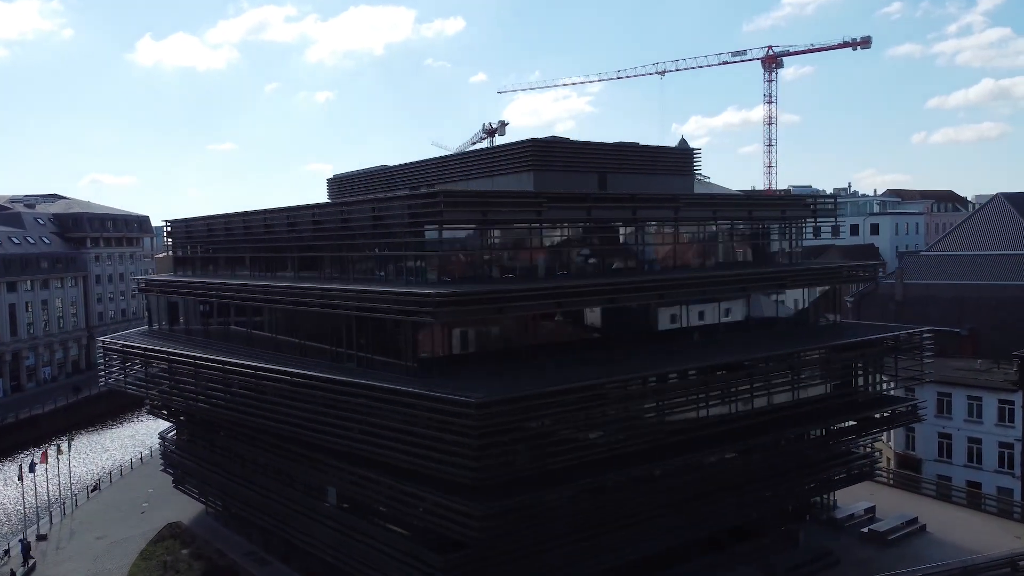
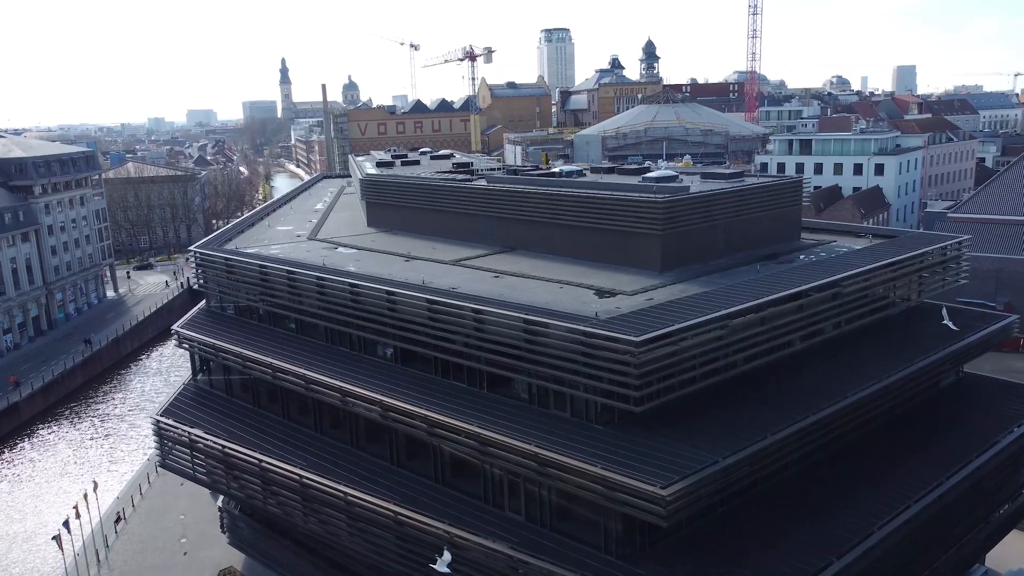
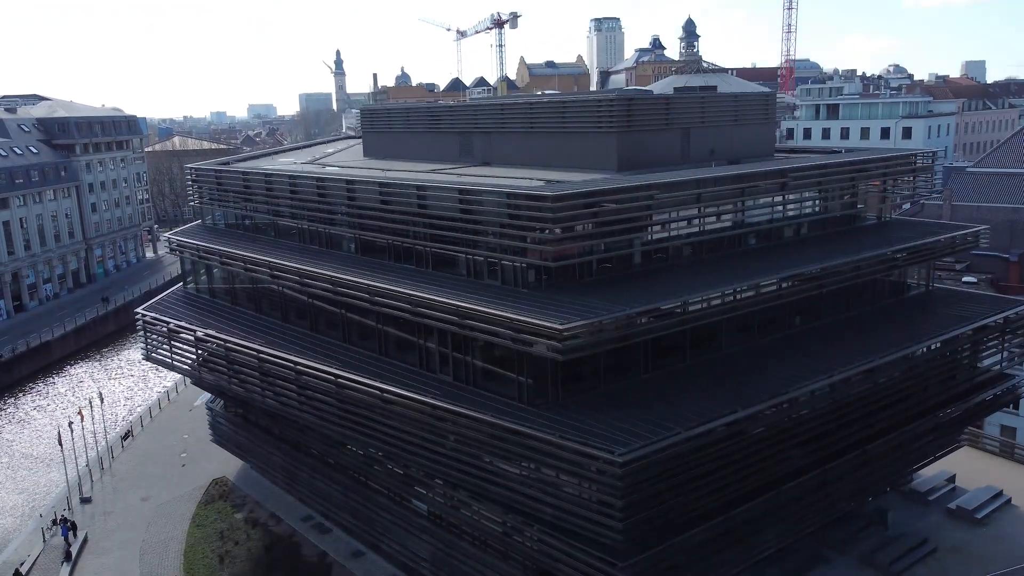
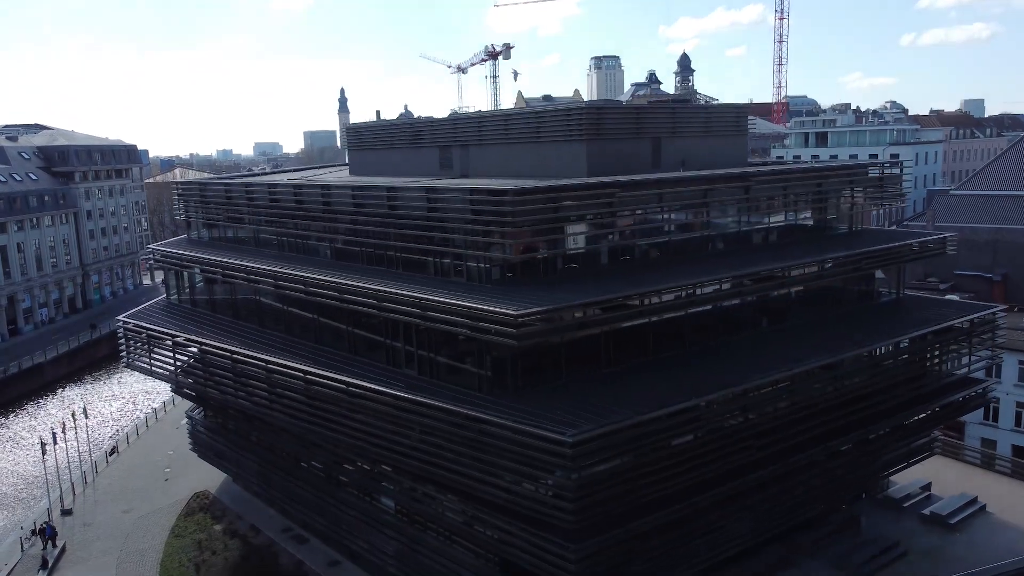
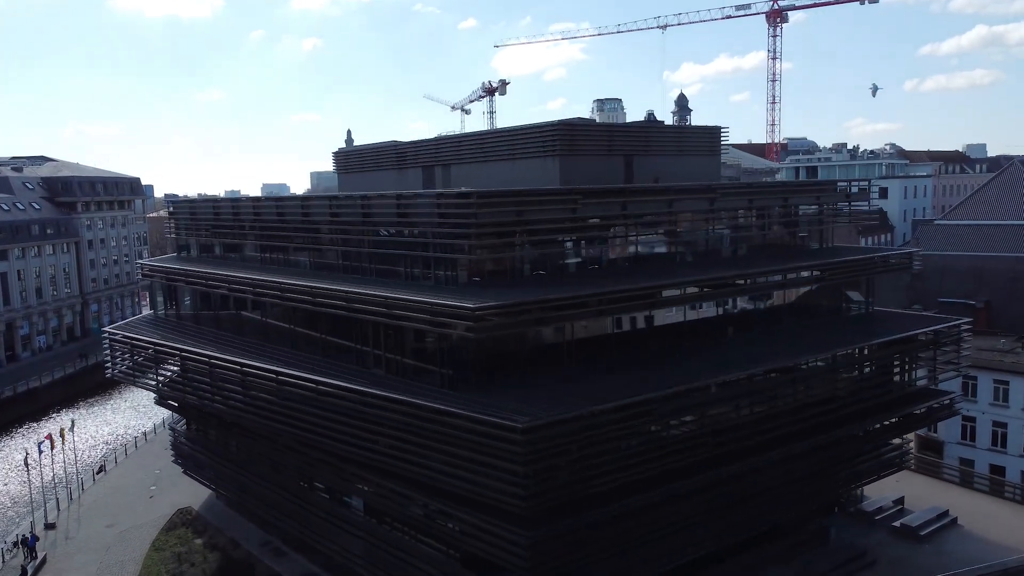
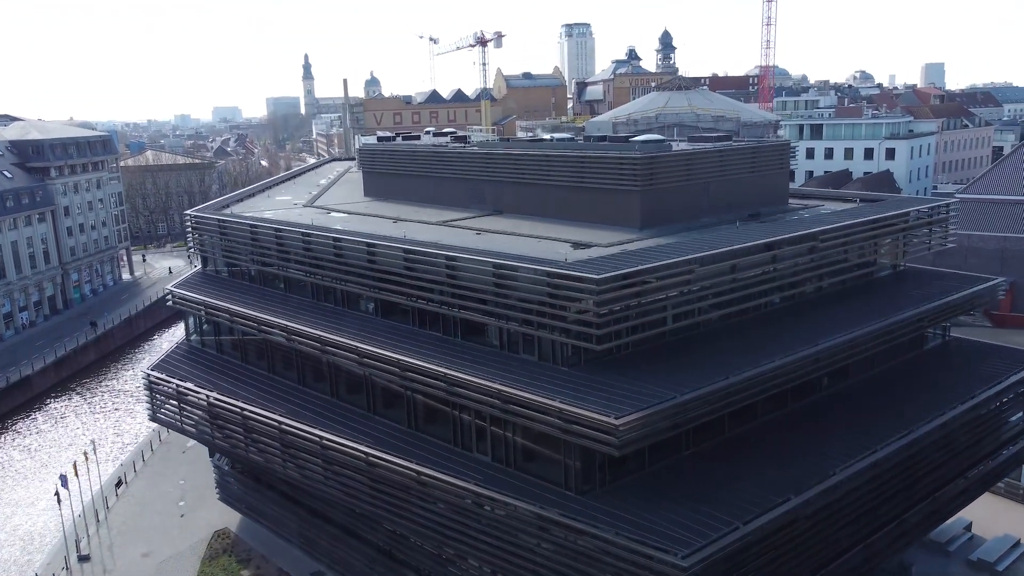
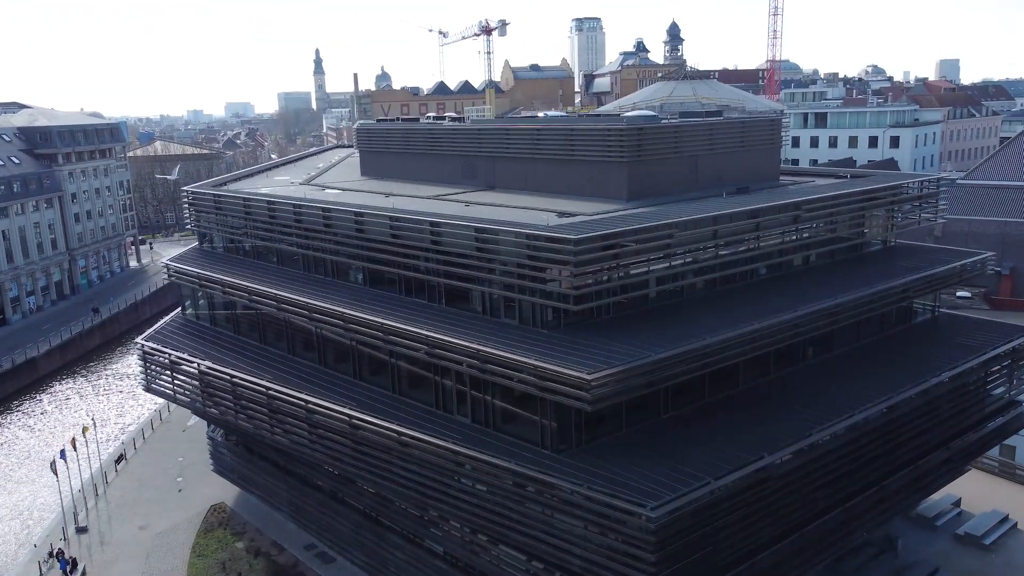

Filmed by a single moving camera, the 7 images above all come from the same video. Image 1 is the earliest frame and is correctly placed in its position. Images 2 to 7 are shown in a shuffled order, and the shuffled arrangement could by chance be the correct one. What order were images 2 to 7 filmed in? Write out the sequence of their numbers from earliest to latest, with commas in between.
5, 4, 3, 7, 6, 2
